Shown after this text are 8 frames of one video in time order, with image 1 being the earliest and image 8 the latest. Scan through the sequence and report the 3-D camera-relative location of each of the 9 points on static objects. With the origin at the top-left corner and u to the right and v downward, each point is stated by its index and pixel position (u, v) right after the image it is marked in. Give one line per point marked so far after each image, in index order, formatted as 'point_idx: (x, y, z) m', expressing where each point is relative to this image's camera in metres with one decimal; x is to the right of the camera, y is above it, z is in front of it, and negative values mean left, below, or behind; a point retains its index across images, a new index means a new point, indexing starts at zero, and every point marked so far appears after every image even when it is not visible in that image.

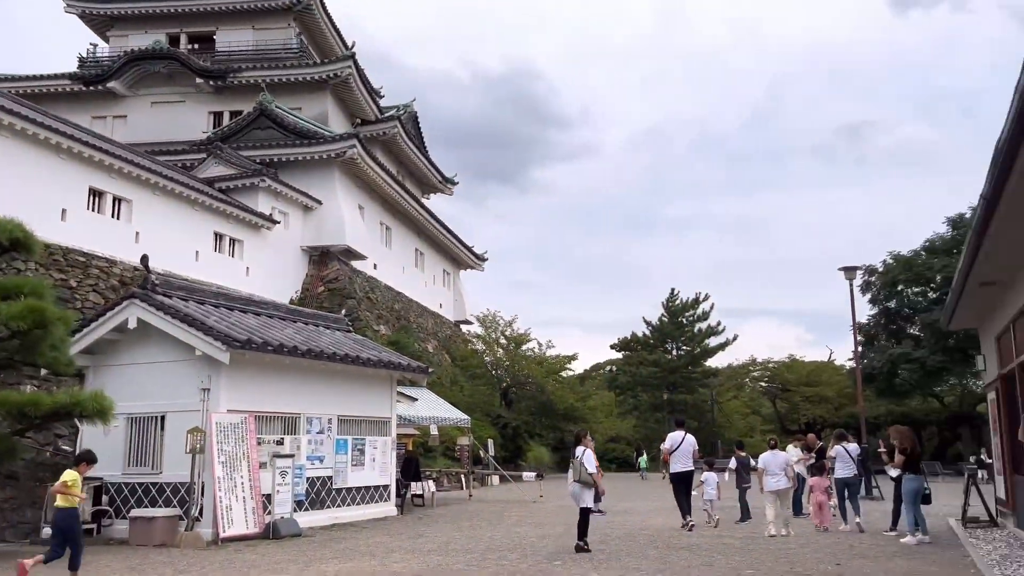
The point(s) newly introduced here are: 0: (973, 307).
0: (+6.8, -0.2, +11.8) m
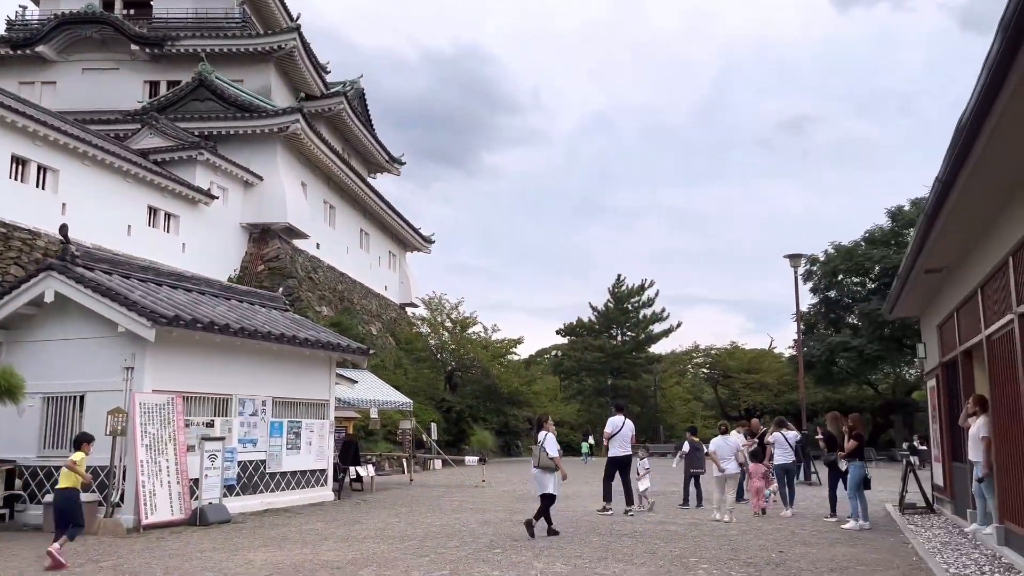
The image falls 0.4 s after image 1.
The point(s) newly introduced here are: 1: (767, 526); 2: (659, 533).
0: (+6.0, 0.0, +11.8) m
1: (+3.5, -3.3, +11.1) m
2: (+1.9, -3.2, +10.4) m
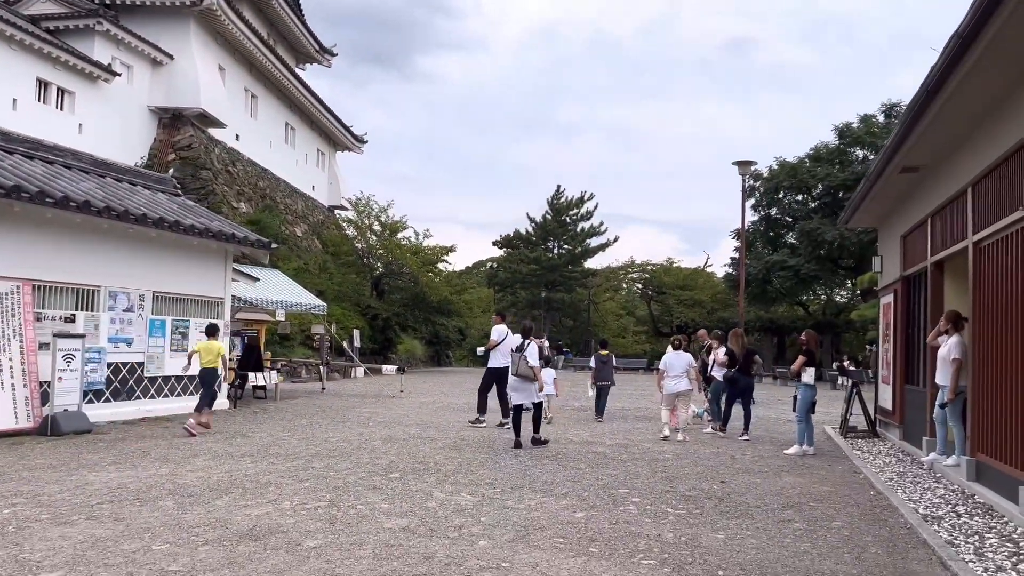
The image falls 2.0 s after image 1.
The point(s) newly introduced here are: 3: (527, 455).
0: (+4.9, +1.2, +10.6) m
1: (+2.4, -2.0, +10.0) m
2: (+0.8, -1.9, +9.2) m
3: (+0.2, -1.9, +9.1) m
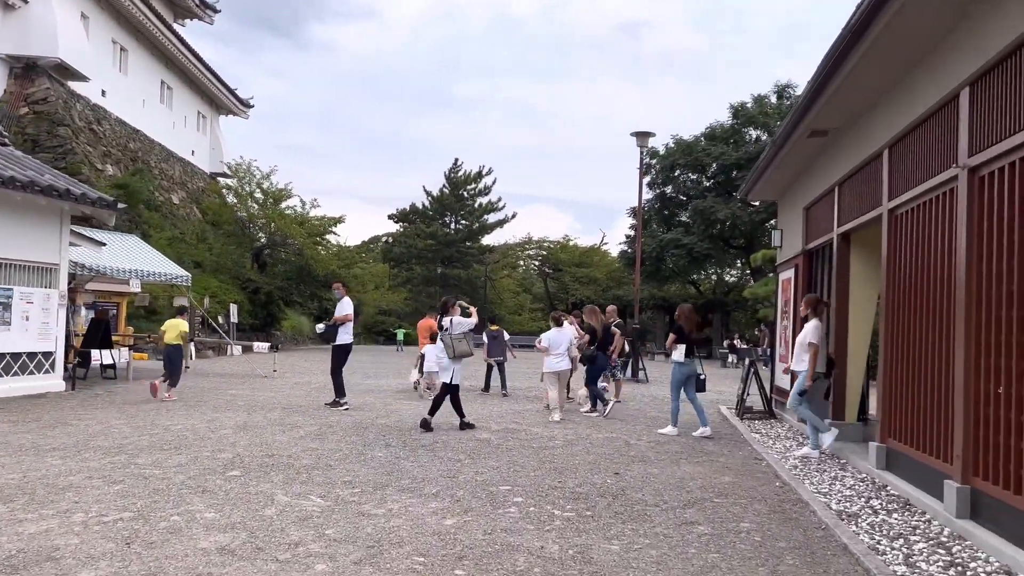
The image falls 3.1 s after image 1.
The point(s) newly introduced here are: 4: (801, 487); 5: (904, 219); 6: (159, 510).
0: (+3.5, +1.6, +10.0) m
1: (+1.0, -1.7, +9.1) m
2: (-0.5, -1.6, +8.2) m
3: (-1.1, -1.6, +8.0) m
4: (+2.3, -1.6, +6.4) m
5: (+3.3, +0.6, +6.7) m
6: (-2.3, -1.4, +5.2) m
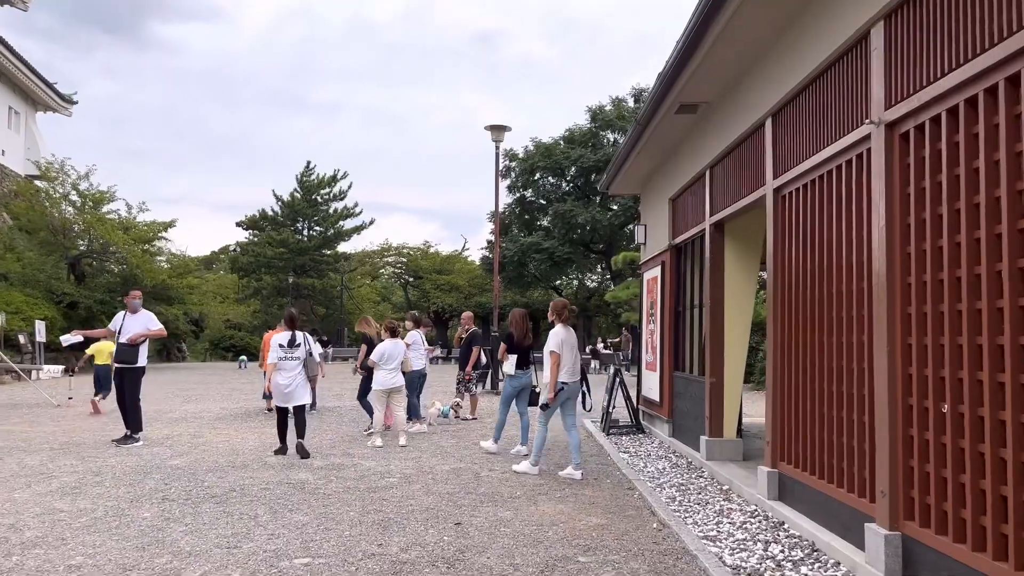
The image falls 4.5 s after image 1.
0: (+1.6, +1.6, +8.9) m
1: (-0.7, -1.7, +7.7) m
2: (-1.9, -1.6, +6.4) m
3: (-2.5, -1.6, +6.2) m
4: (+1.1, -1.5, +5.2) m
5: (+2.0, +0.6, +5.6) m
6: (-3.2, -1.5, +3.3) m
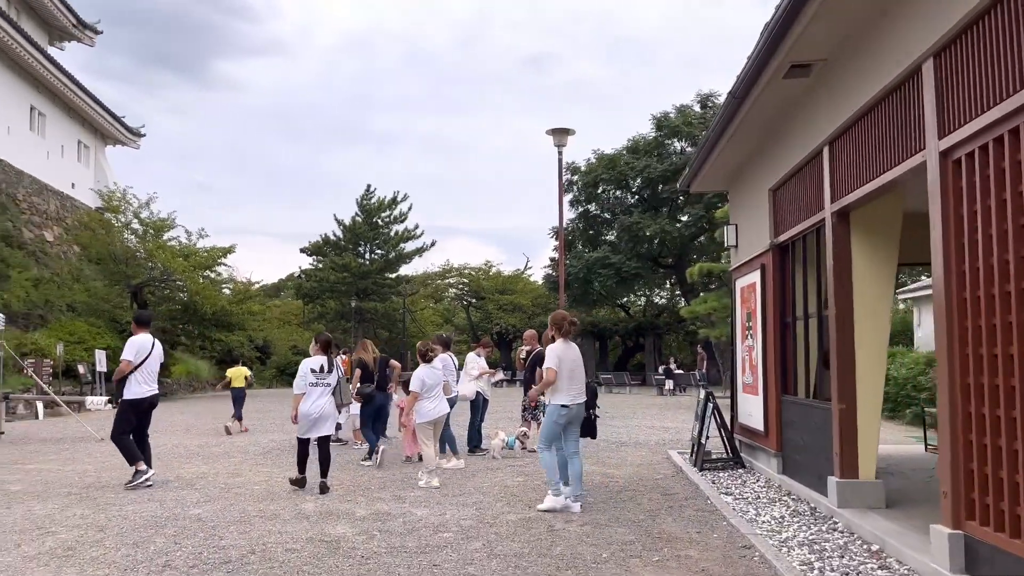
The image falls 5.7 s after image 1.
0: (+2.3, +1.5, +7.5) m
1: (0.0, -1.8, +6.3) m
2: (-1.4, -1.7, +5.2) m
3: (-2.0, -1.7, +5.0) m
4: (+1.5, -1.5, +3.7) m
5: (+2.4, +0.6, +4.2) m
6: (-2.9, -1.5, +2.2) m
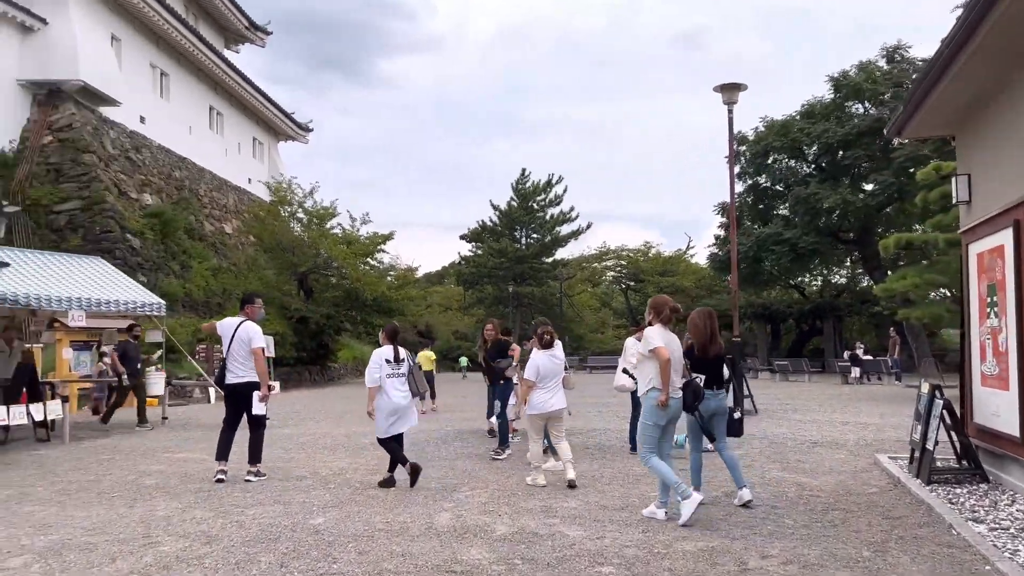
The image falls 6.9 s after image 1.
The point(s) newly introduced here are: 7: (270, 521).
0: (+3.5, +1.8, +5.7) m
1: (+1.1, -1.6, +5.0) m
2: (-0.5, -1.6, +4.2) m
3: (-1.1, -1.6, +4.1) m
4: (+2.1, -1.4, +2.1) m
5: (+3.0, +0.8, +2.4) m
6: (-2.6, -1.4, +1.5) m
7: (-1.7, -1.7, +5.8) m
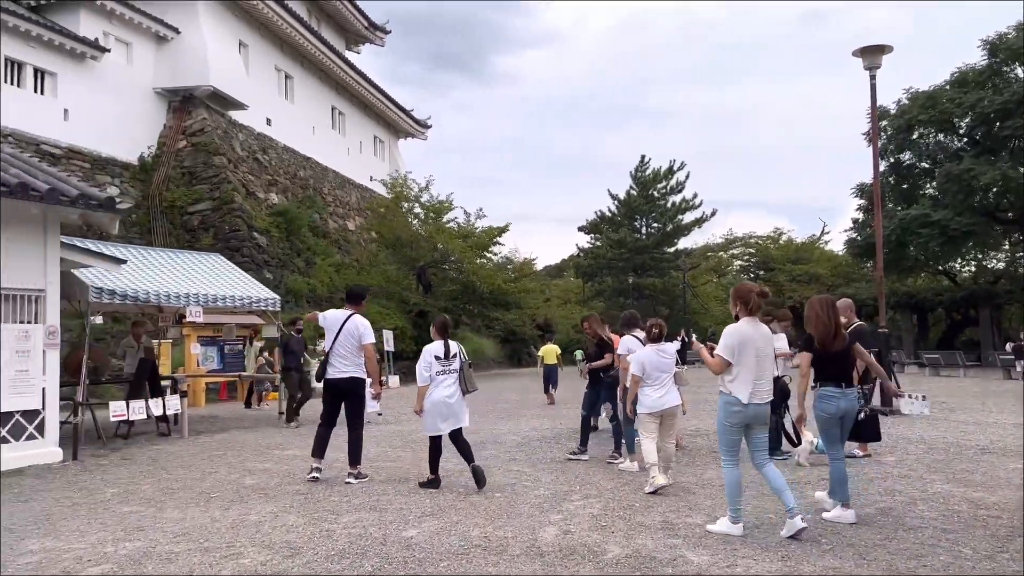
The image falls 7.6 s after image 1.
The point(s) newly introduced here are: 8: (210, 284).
0: (+4.1, +1.9, +4.4) m
1: (+1.7, -1.5, +4.1) m
2: (0.0, -1.5, +3.5) m
3: (-0.6, -1.5, +3.6) m
4: (+2.2, -1.3, +1.1) m
5: (+3.1, +0.9, +1.2) m
6: (-2.5, -1.4, +1.2) m
7: (-1.0, -1.6, +5.3) m
8: (-4.8, +0.1, +11.8) m
